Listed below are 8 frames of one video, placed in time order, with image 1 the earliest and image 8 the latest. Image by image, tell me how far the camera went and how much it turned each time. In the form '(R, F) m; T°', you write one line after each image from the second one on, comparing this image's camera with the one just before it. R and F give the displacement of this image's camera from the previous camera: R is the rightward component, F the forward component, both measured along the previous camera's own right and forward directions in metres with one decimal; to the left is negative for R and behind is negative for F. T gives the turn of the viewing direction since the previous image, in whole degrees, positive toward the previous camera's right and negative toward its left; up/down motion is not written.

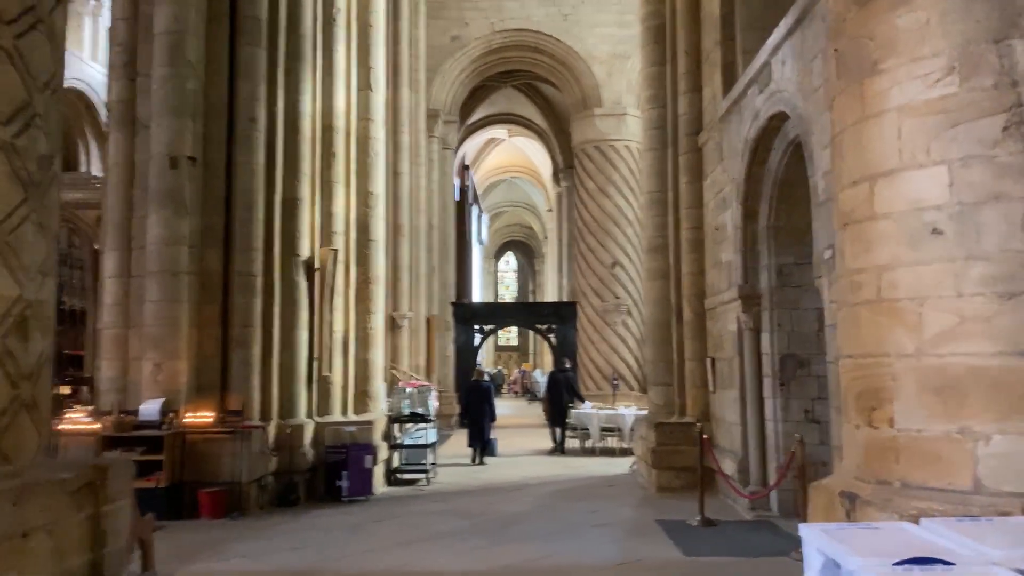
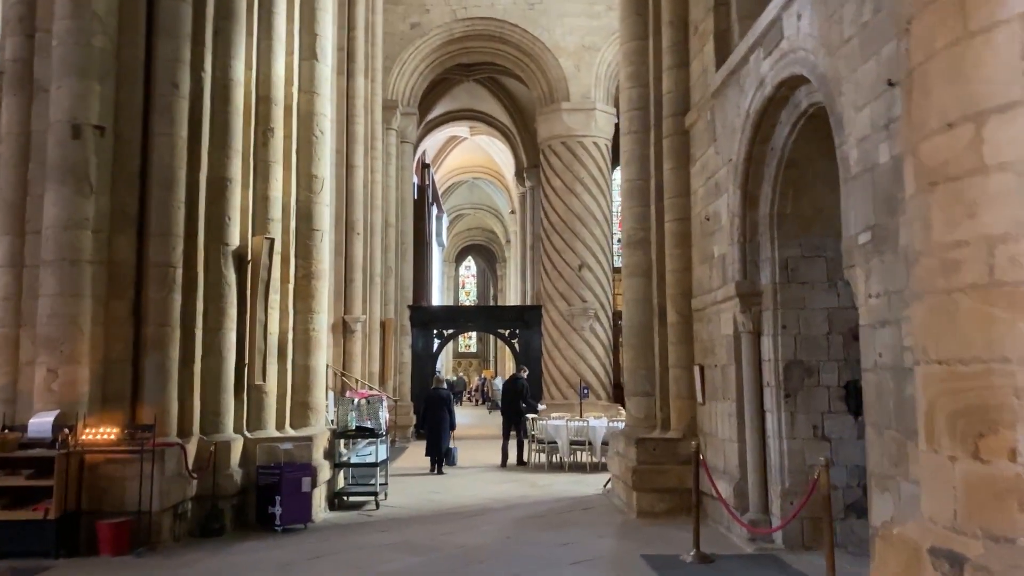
(0.0, +1.0) m; +3°
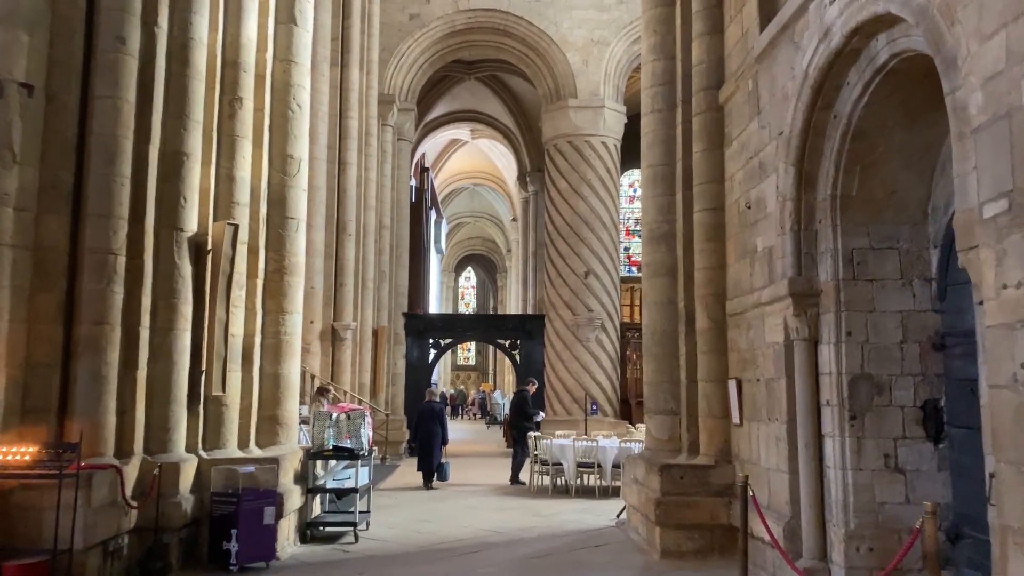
(0.0, +1.1) m; 0°
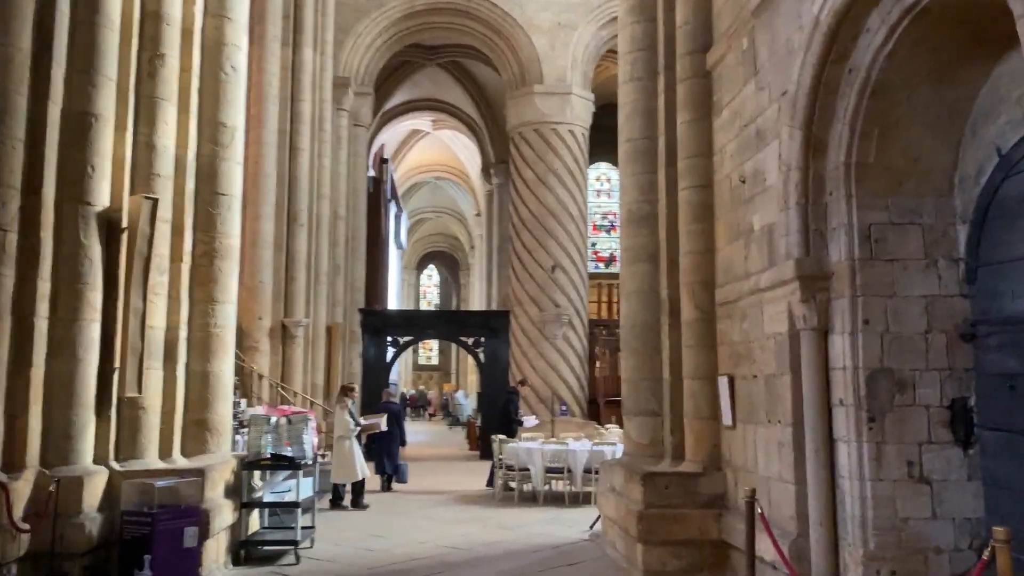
(0.0, +0.8) m; +3°
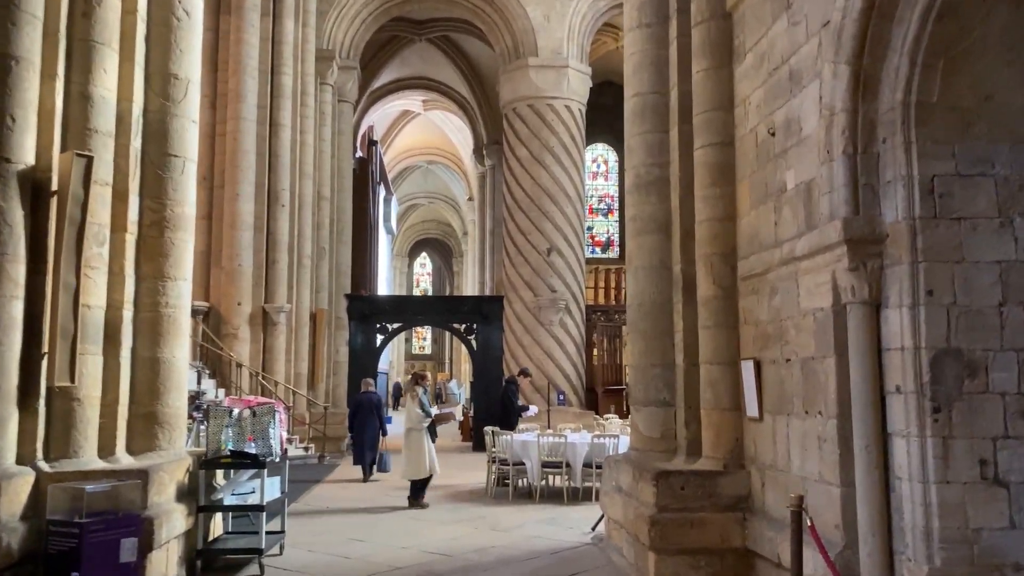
(0.0, +0.7) m; 0°
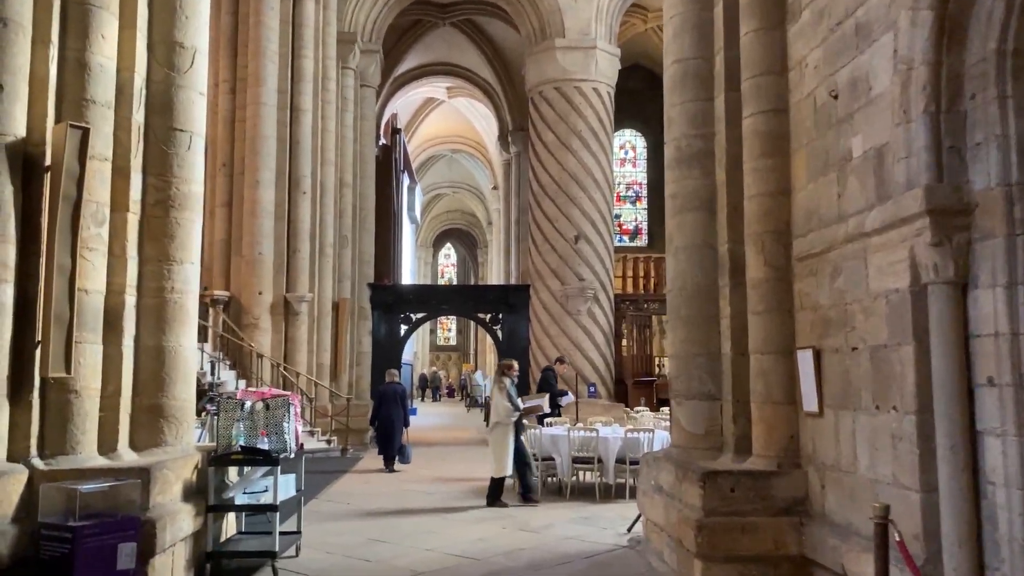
(0.0, +0.4) m; -2°
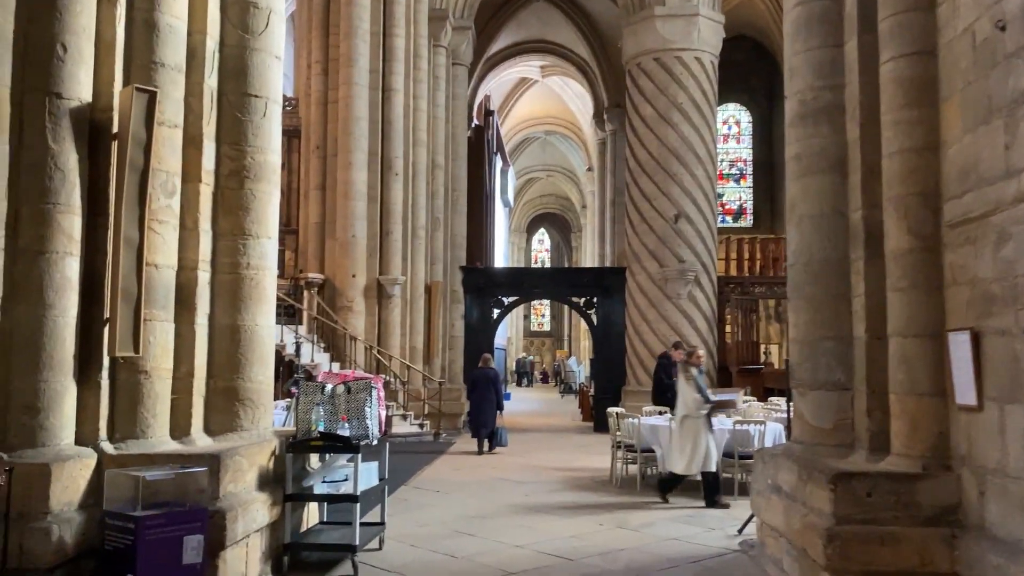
(0.0, +0.5) m; -6°
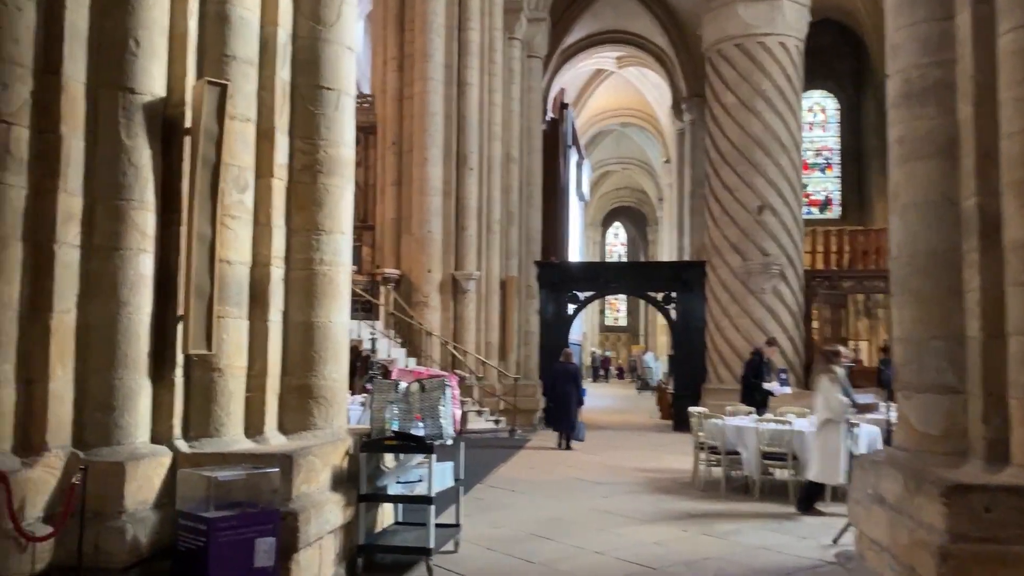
(0.0, +0.2) m; -5°
